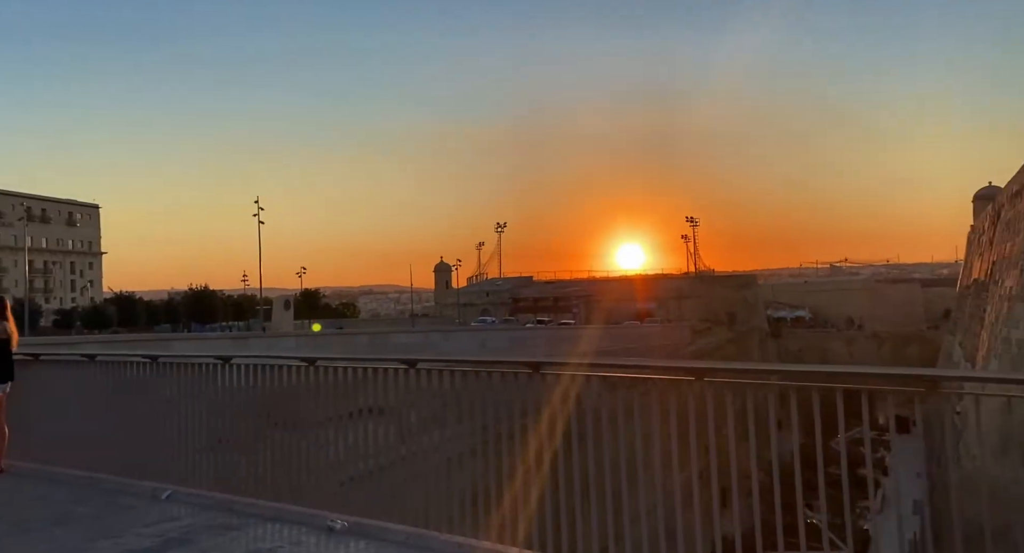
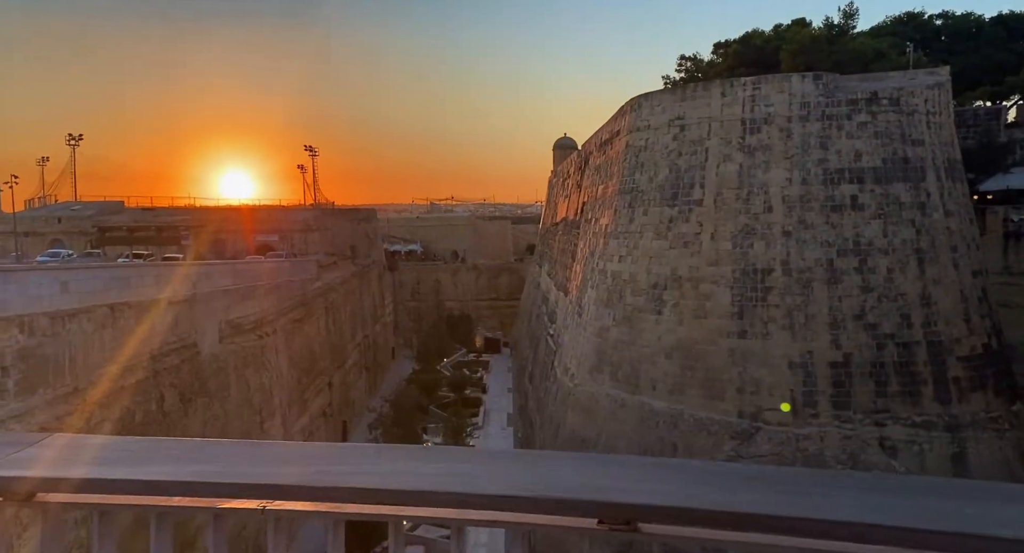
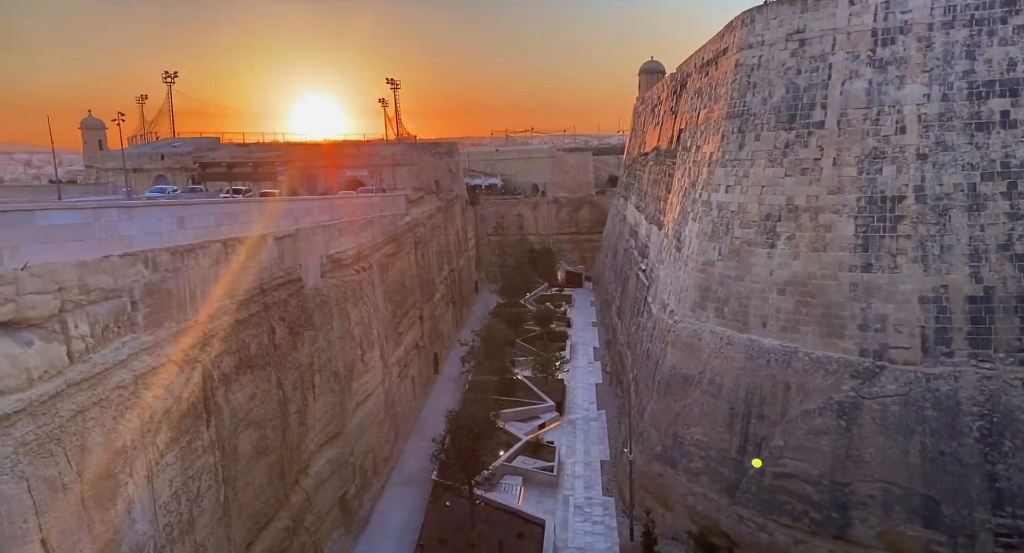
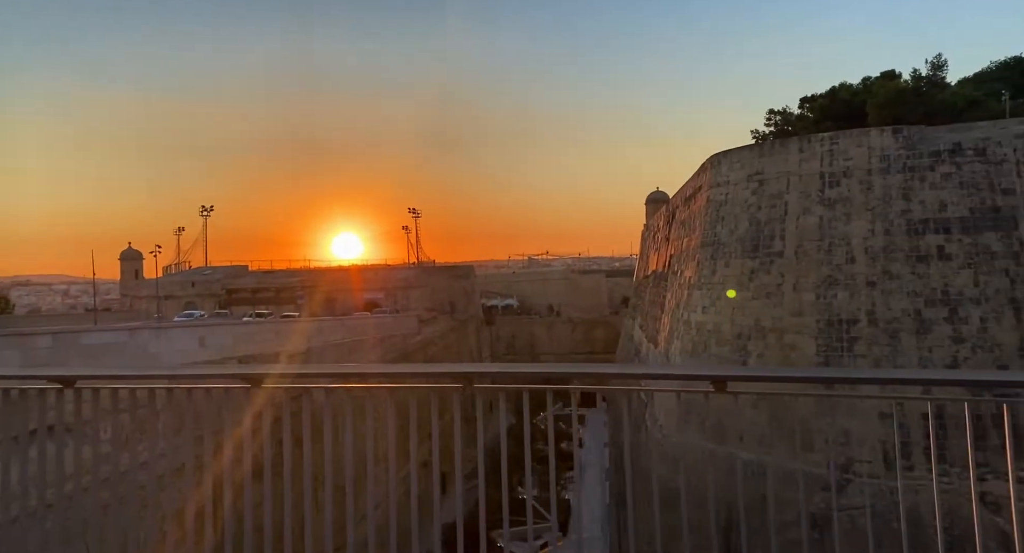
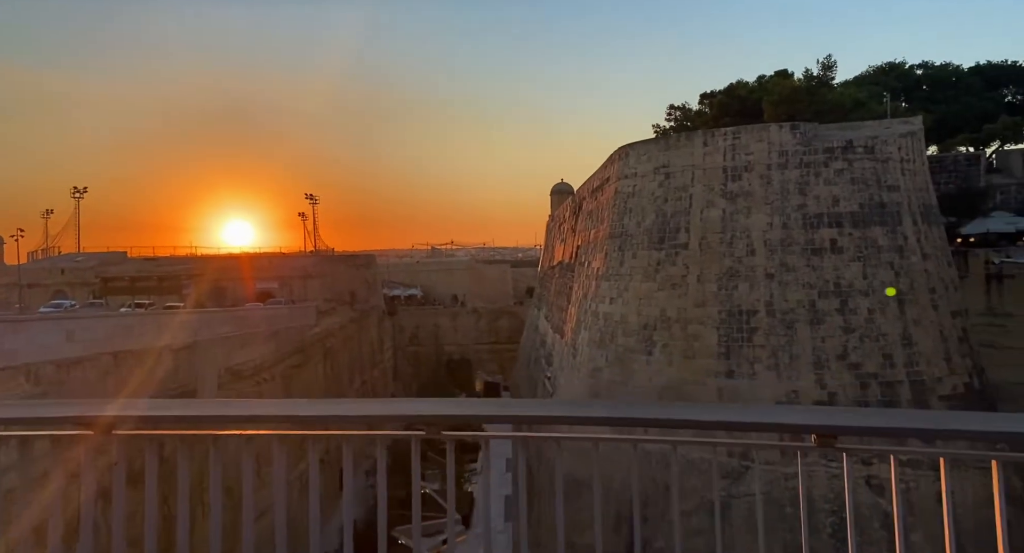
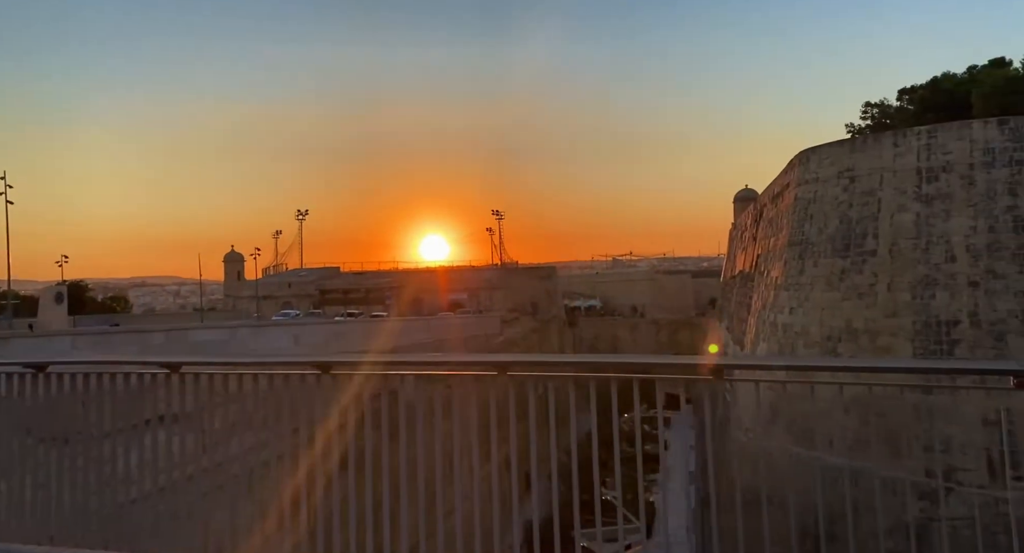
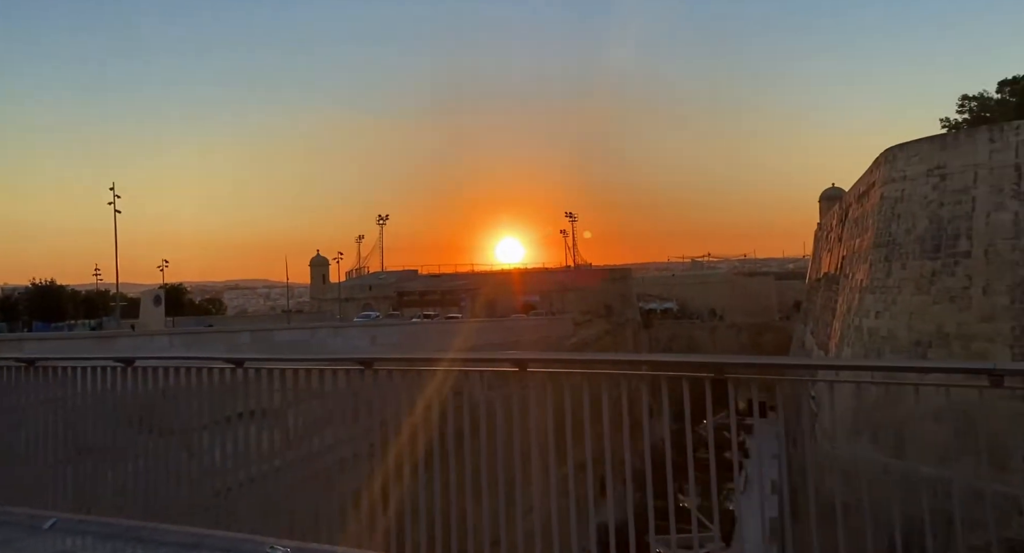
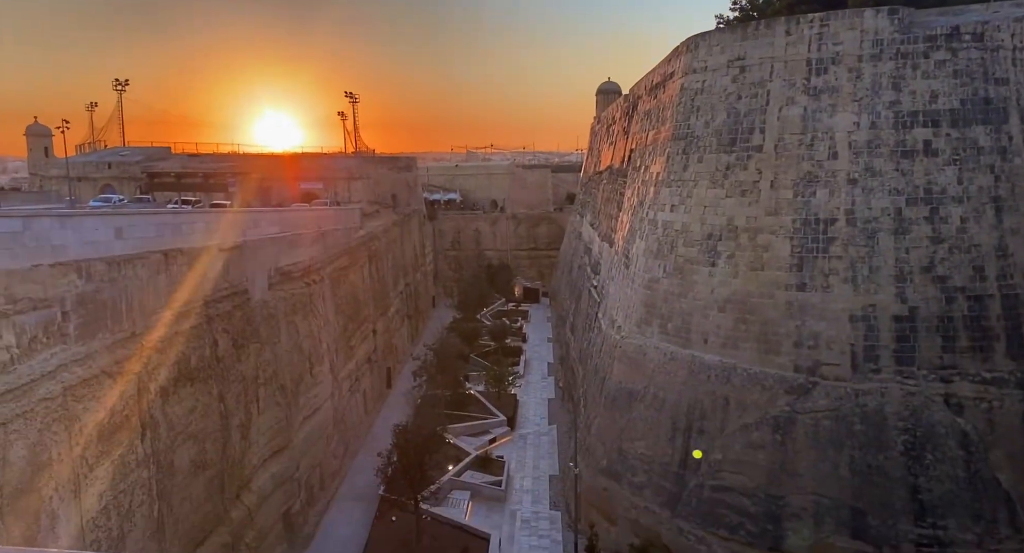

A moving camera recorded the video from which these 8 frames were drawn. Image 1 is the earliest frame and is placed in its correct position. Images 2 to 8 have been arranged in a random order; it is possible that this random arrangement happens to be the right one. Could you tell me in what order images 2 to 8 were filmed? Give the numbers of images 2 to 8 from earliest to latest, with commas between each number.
7, 6, 4, 5, 2, 8, 3
